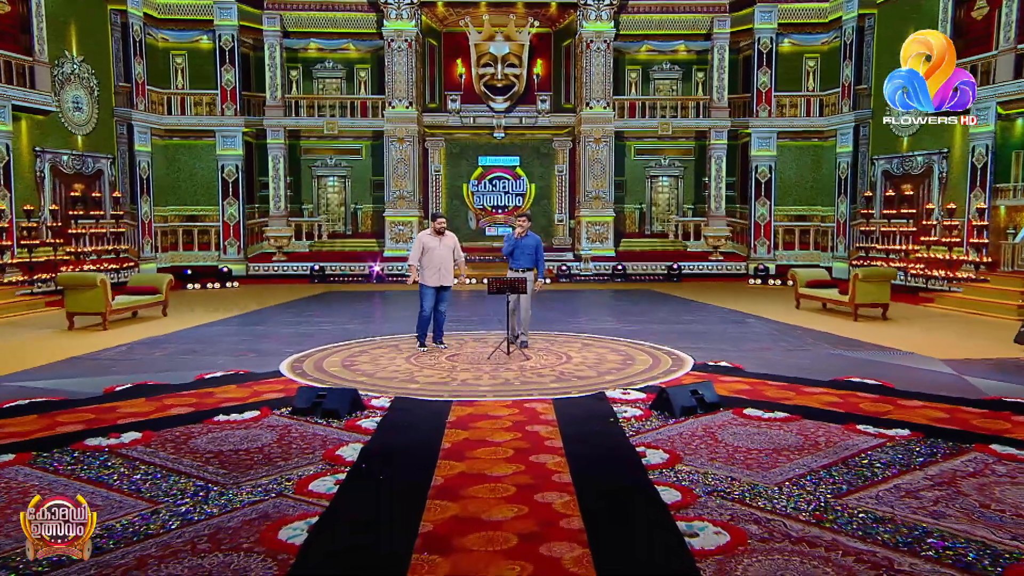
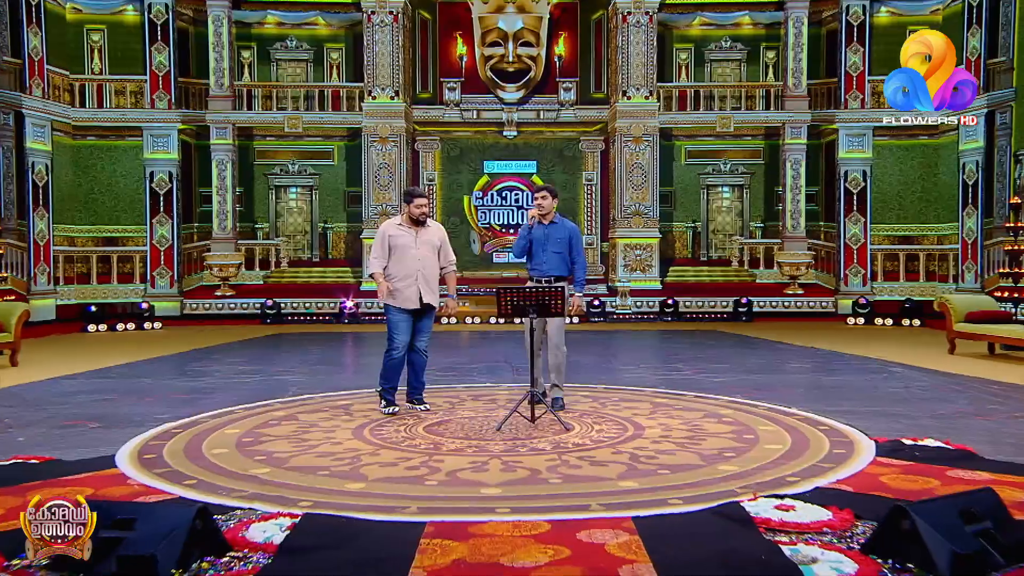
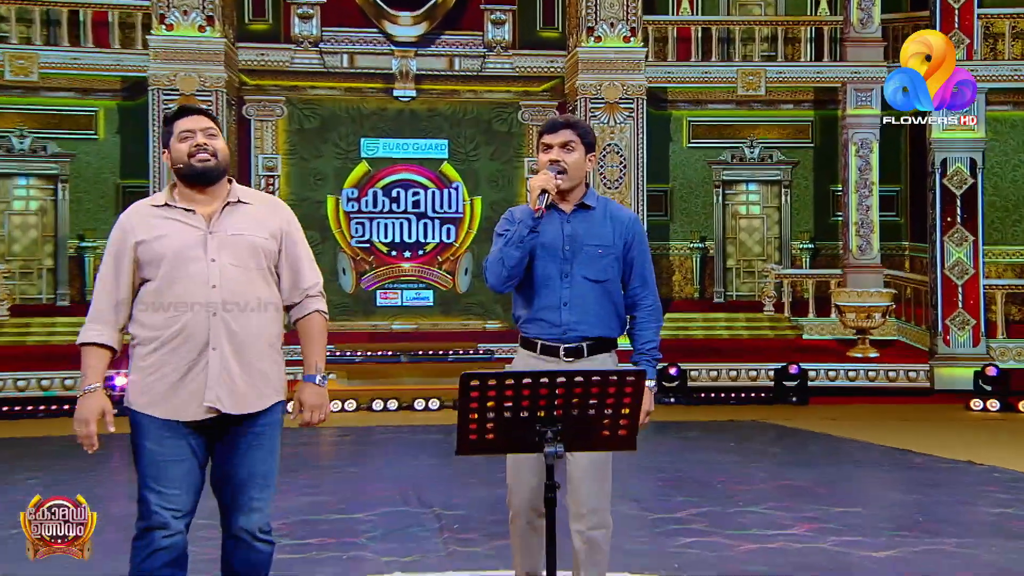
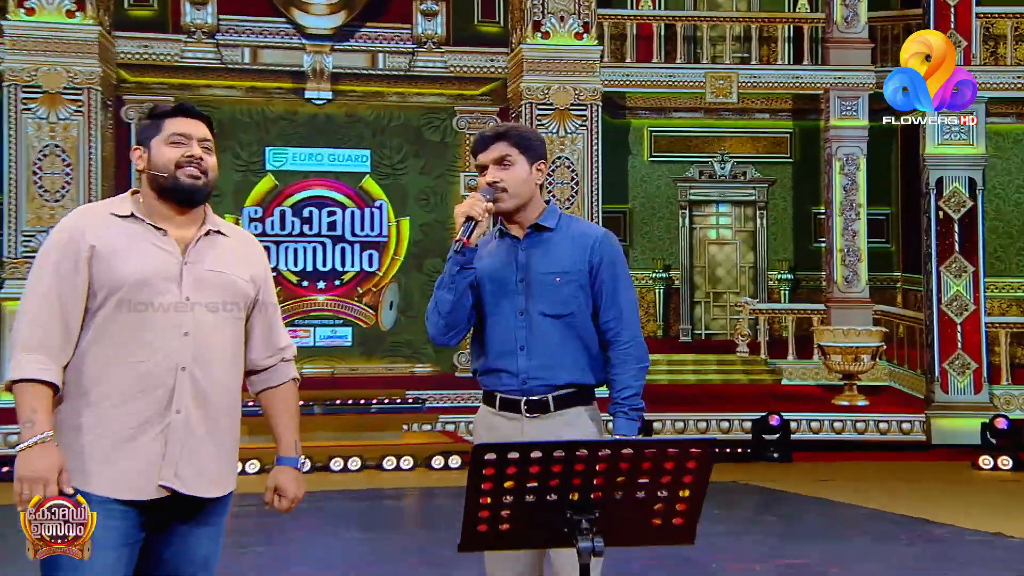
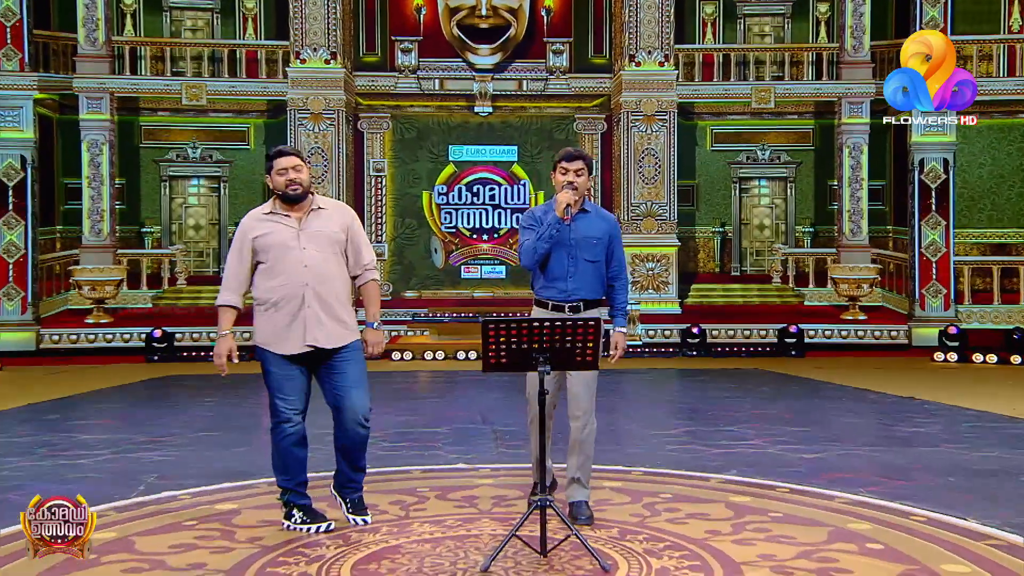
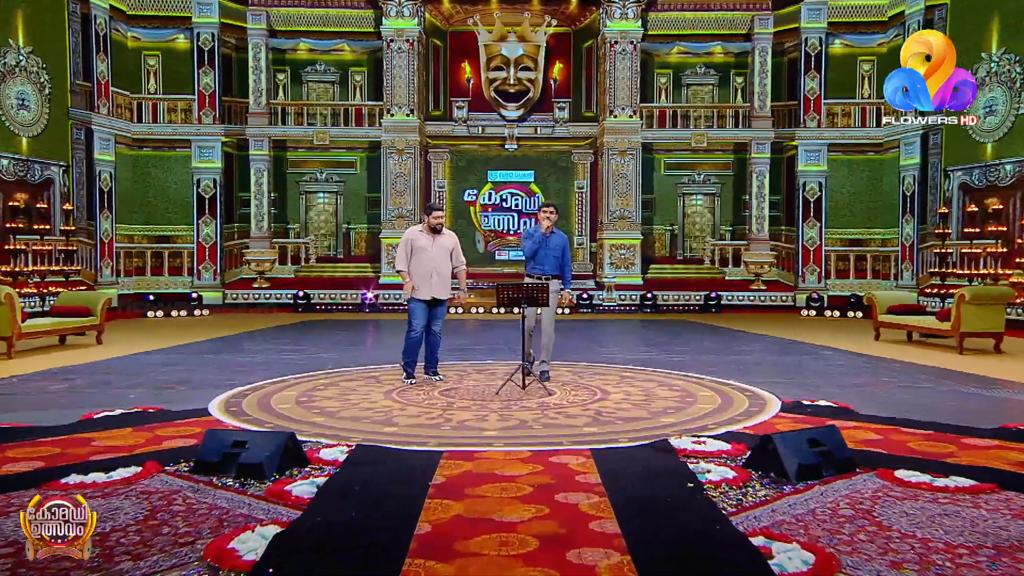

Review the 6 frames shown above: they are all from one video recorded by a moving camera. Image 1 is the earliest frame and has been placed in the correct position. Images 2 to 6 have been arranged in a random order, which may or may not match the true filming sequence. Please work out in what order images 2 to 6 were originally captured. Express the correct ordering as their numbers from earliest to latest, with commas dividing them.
6, 2, 5, 3, 4
